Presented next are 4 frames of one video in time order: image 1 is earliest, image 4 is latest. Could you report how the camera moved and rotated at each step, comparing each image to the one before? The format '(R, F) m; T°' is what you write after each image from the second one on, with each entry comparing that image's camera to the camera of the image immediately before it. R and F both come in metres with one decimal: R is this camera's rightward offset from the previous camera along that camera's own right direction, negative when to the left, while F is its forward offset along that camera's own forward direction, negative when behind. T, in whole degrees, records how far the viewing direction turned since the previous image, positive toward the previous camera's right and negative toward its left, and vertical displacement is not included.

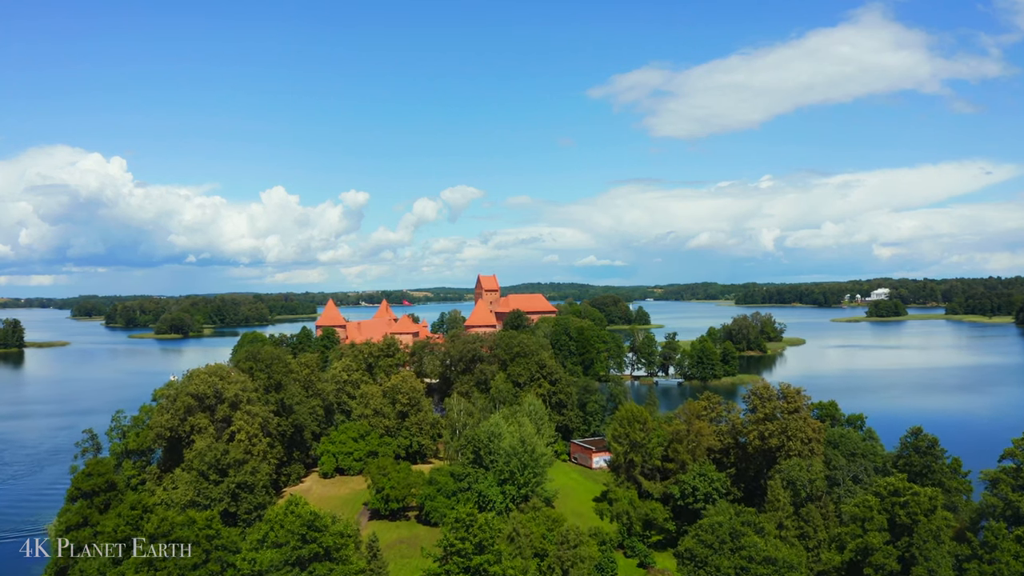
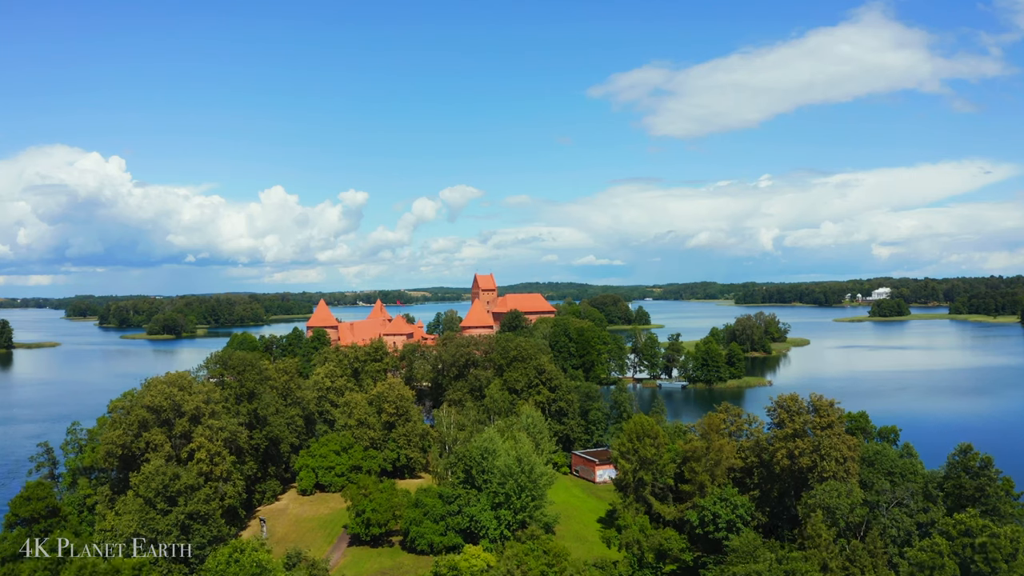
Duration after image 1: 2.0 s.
(+0.2, +3.8) m; 0°
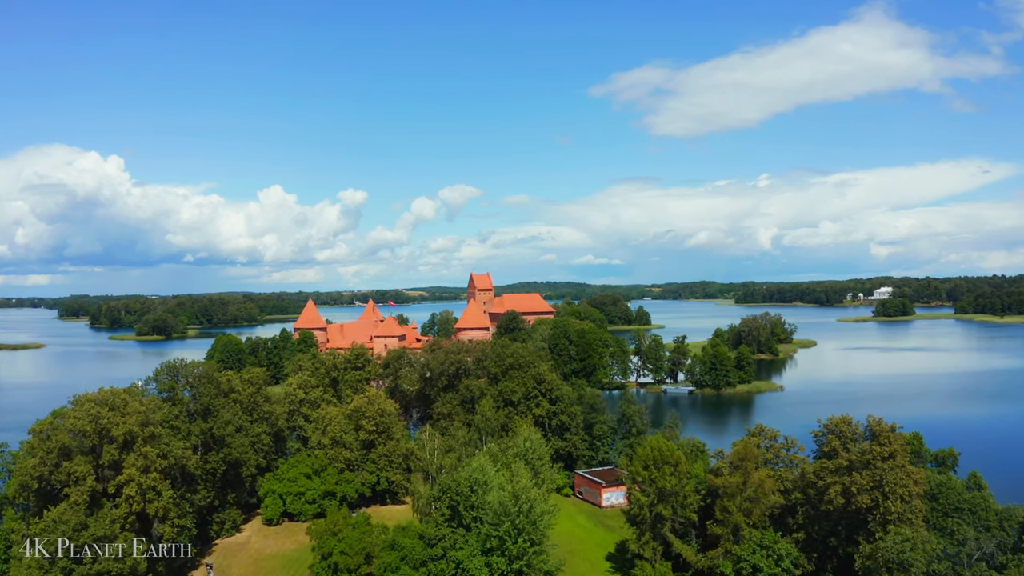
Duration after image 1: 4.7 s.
(+0.2, +5.1) m; 0°
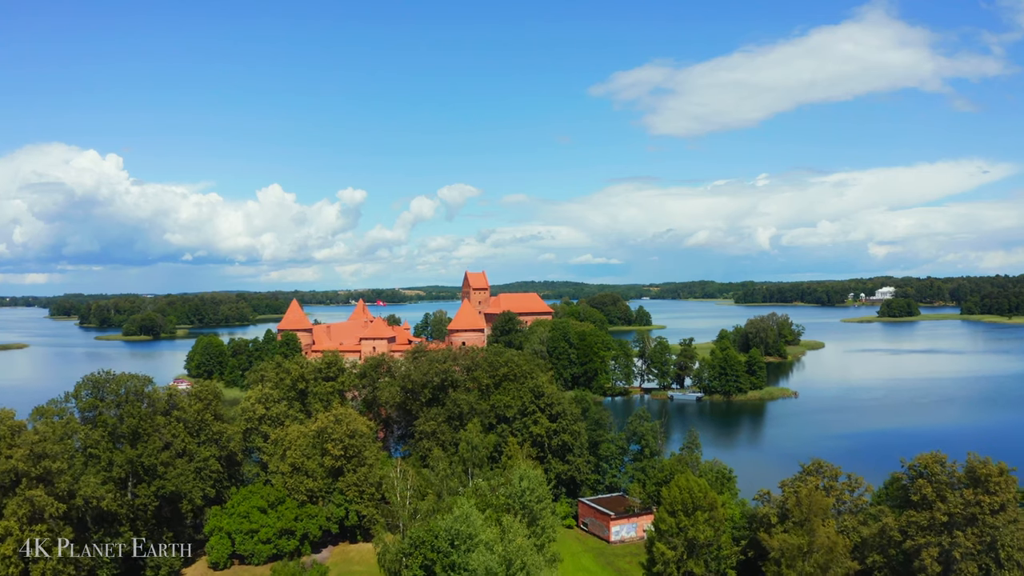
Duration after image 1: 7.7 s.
(+0.2, +5.8) m; 0°
